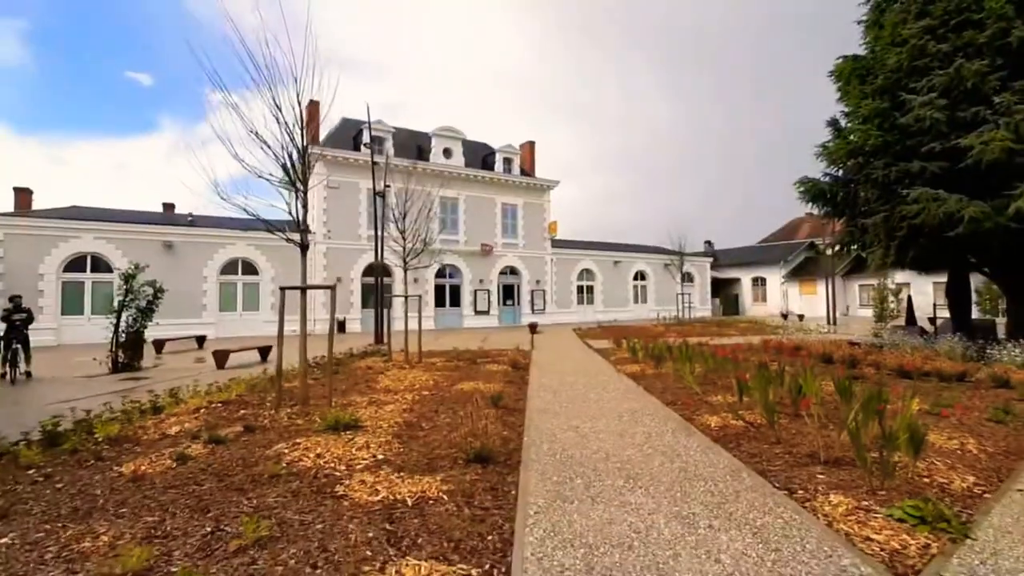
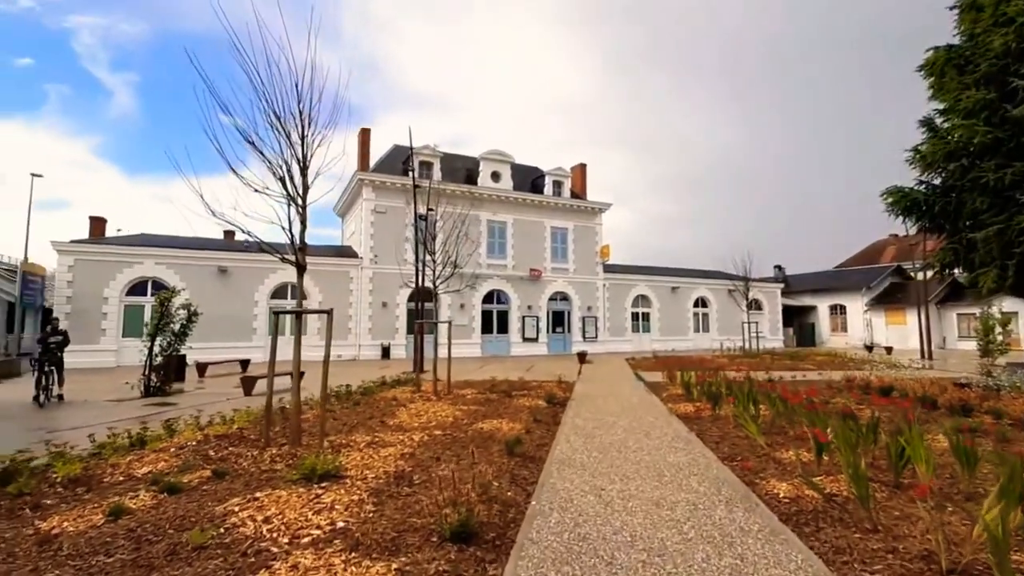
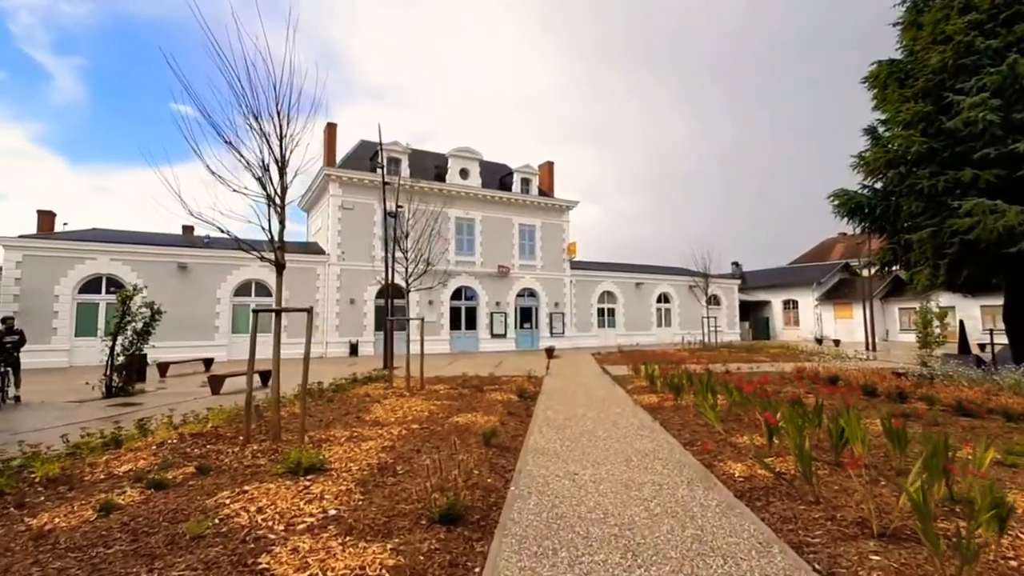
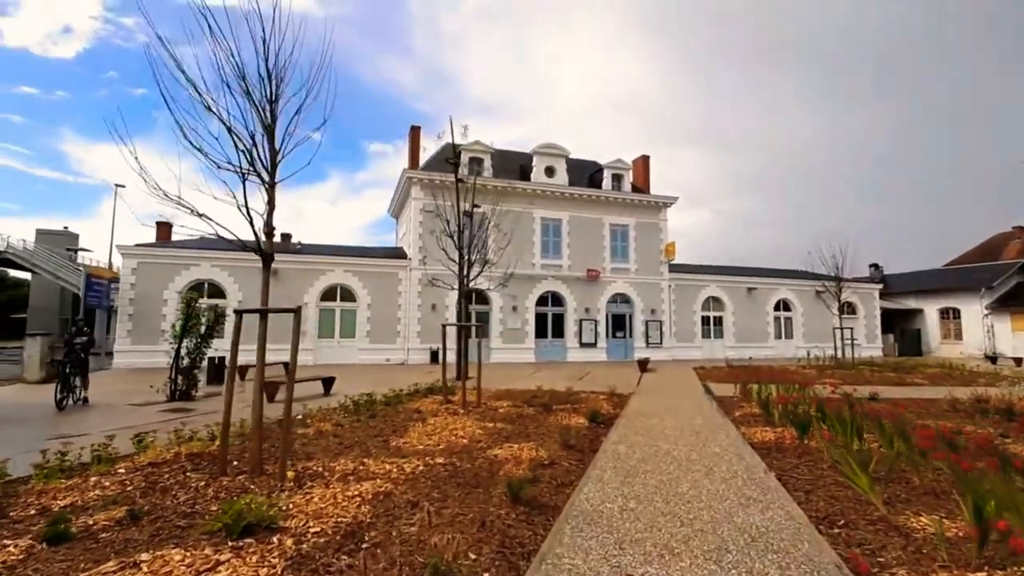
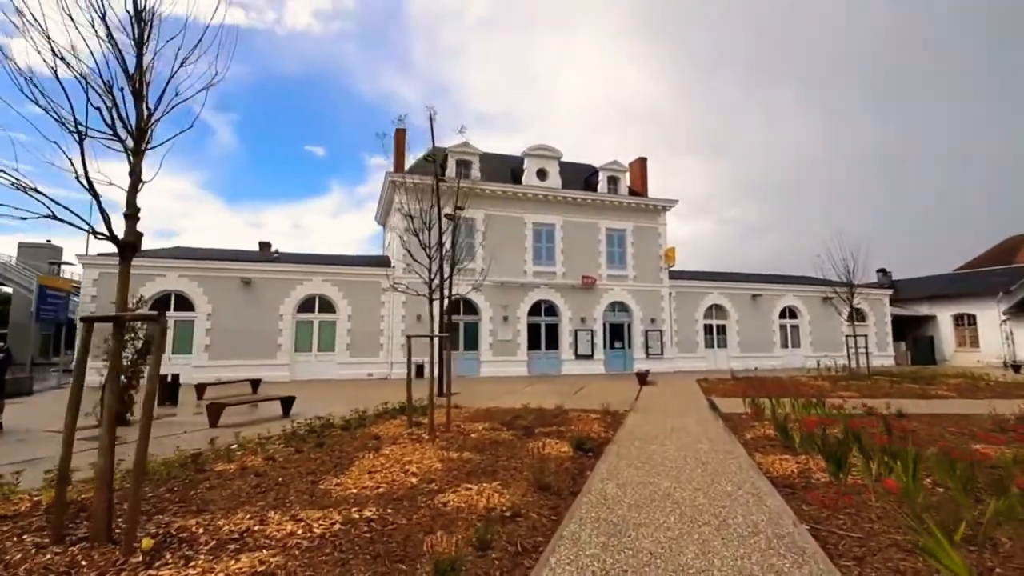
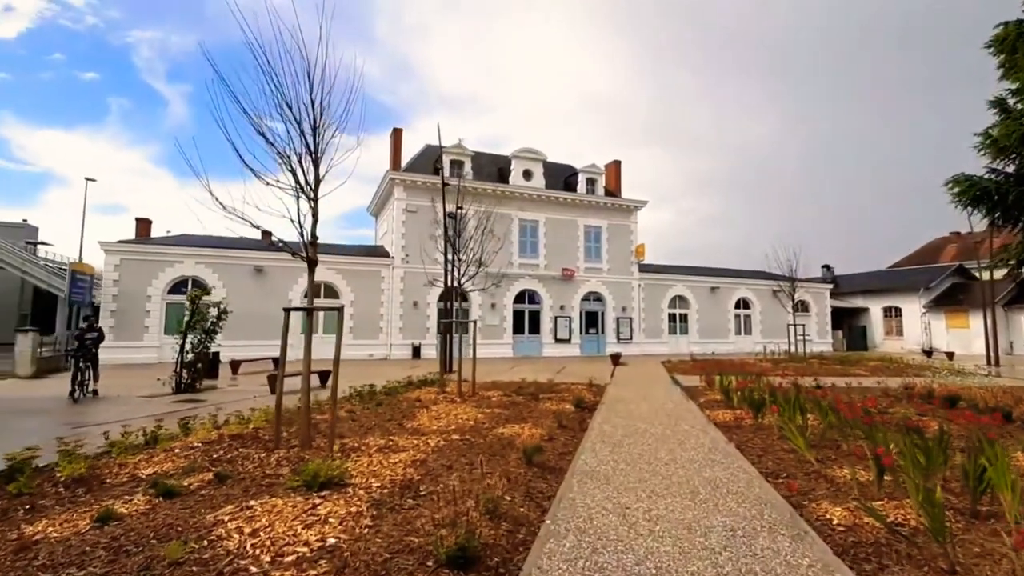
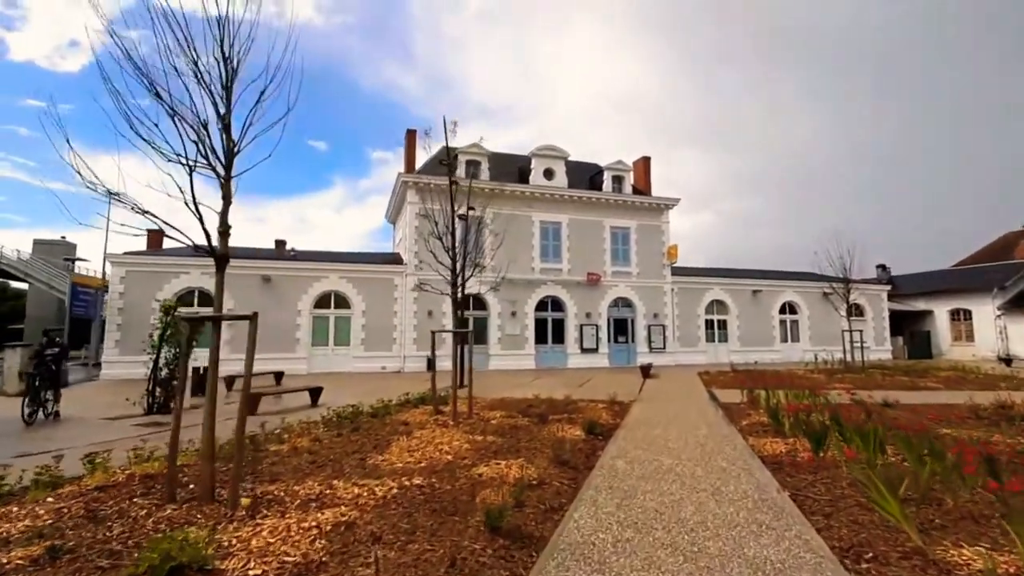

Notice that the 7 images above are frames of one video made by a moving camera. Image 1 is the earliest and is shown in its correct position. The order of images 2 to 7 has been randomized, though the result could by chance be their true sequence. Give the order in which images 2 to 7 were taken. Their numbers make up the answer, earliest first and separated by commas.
3, 2, 6, 4, 7, 5
